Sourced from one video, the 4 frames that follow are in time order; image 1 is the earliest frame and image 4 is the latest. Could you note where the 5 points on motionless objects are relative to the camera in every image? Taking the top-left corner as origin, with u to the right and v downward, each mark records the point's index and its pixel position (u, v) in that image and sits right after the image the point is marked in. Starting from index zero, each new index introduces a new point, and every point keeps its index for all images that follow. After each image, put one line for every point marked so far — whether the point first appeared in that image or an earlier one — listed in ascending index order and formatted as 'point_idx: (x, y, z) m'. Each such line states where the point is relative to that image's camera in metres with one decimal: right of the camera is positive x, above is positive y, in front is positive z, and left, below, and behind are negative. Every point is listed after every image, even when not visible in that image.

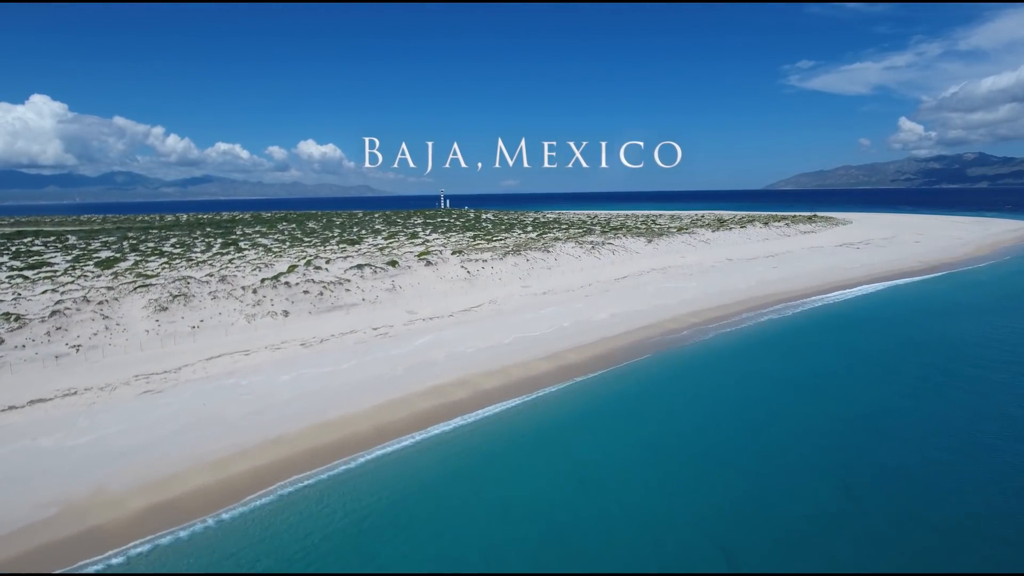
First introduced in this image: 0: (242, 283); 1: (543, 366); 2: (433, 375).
0: (-8.6, +0.1, +15.6) m
1: (+0.8, -2.0, +12.4) m
2: (-1.8, -2.0, +11.3) m
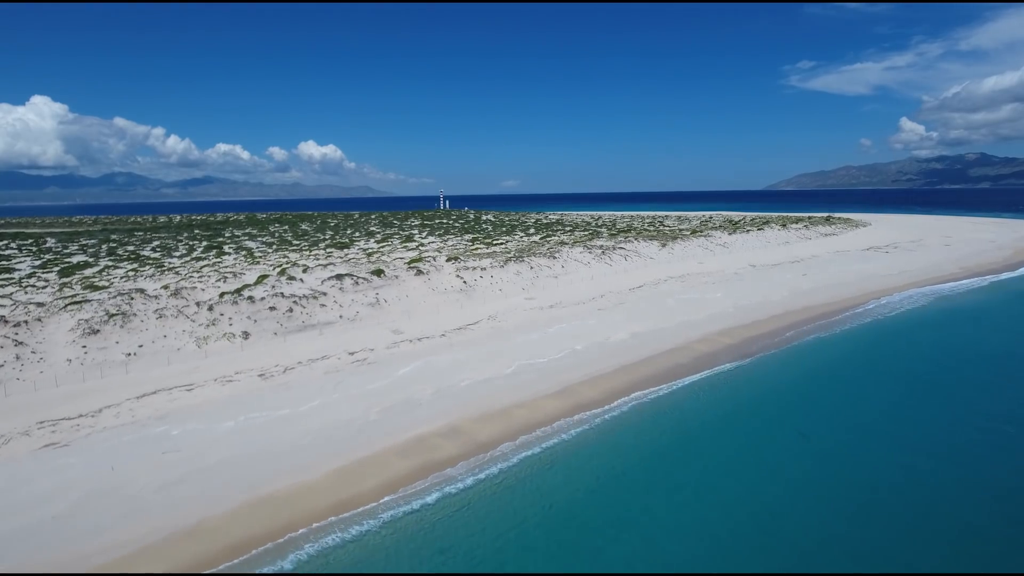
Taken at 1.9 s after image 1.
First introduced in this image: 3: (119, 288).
0: (-8.5, -0.3, +13.4) m
1: (+0.9, -2.4, +10.1) m
2: (-1.7, -2.4, +9.0) m
3: (-12.0, 0.0, +15.1) m
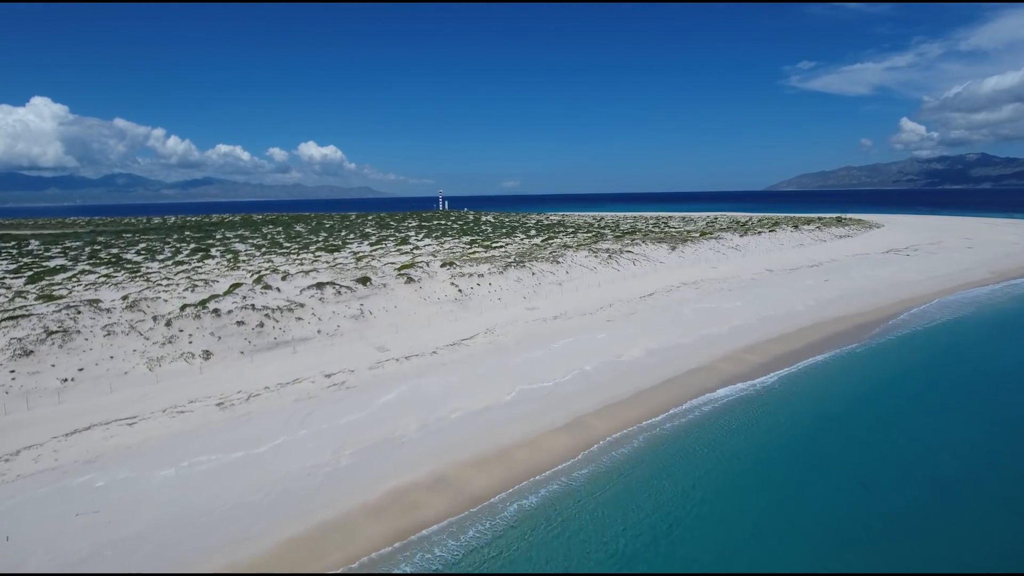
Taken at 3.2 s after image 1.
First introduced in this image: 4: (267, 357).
0: (-8.5, -0.5, +11.8) m
1: (+0.9, -2.7, +8.5) m
2: (-1.7, -2.7, +7.5) m
3: (-12.0, -0.3, +13.6) m
4: (-5.4, -1.5, +11.0) m
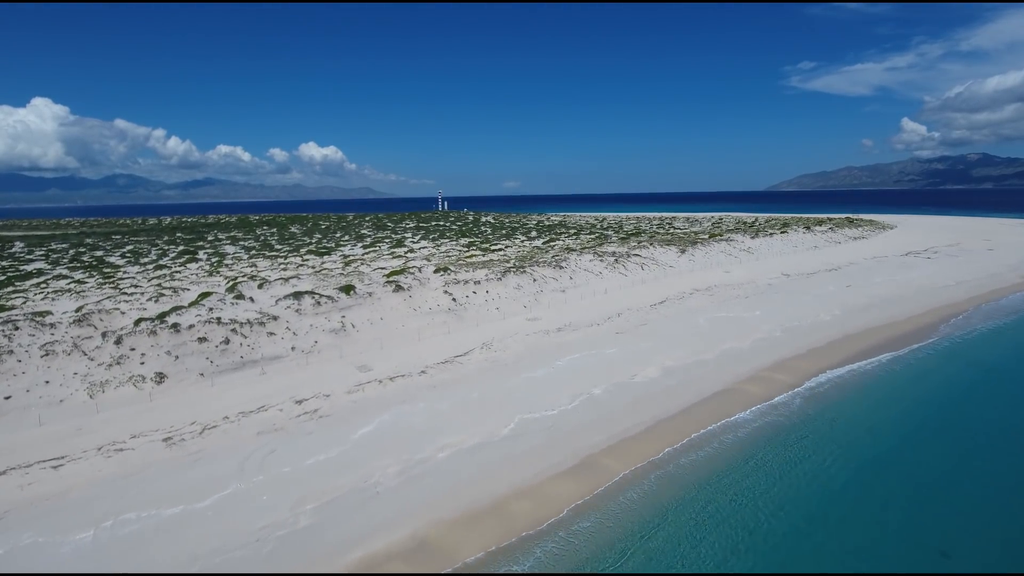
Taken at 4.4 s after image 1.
0: (-8.5, -0.8, +10.5) m
1: (+0.8, -2.9, +7.2) m
2: (-1.7, -2.9, +6.1) m
3: (-12.1, -0.5, +12.2) m
4: (-5.5, -1.8, +9.6) m
